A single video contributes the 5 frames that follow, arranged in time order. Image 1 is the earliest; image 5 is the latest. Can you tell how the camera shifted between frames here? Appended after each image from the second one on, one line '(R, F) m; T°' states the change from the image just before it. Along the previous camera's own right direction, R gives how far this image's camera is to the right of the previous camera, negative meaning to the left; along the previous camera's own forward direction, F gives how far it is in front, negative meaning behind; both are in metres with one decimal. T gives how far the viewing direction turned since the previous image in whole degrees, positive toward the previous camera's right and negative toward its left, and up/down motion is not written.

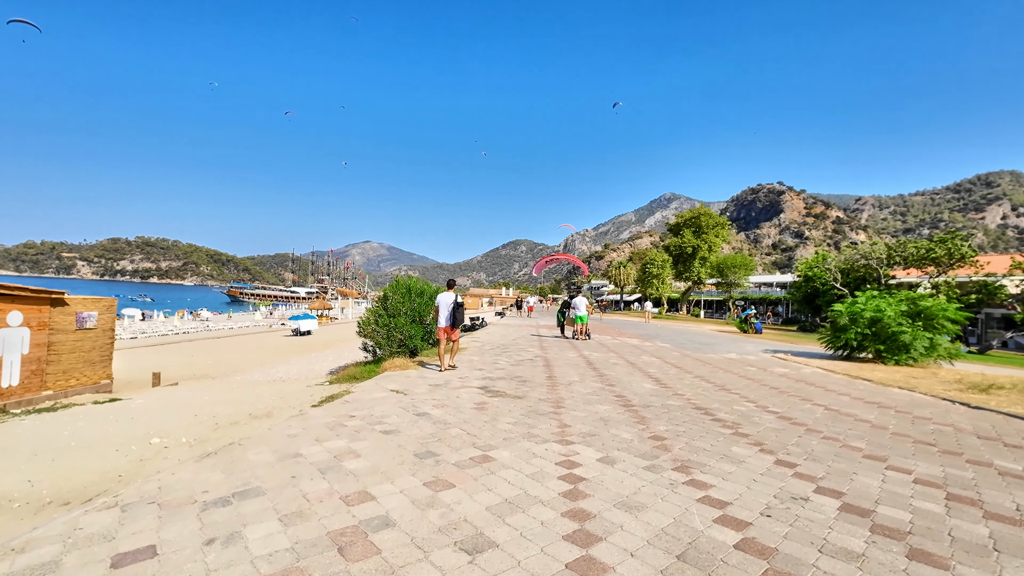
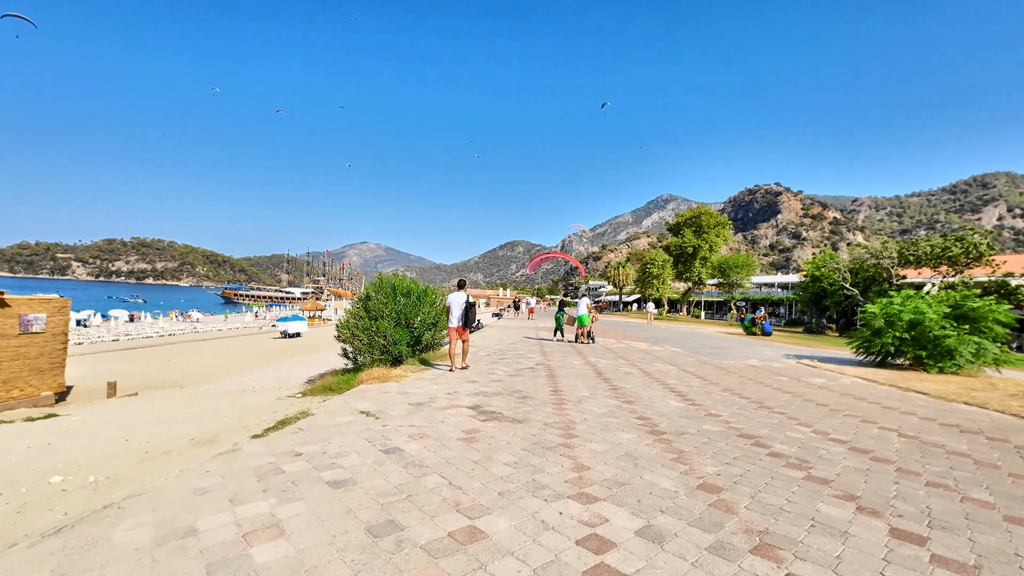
(0.0, +1.4) m; 0°
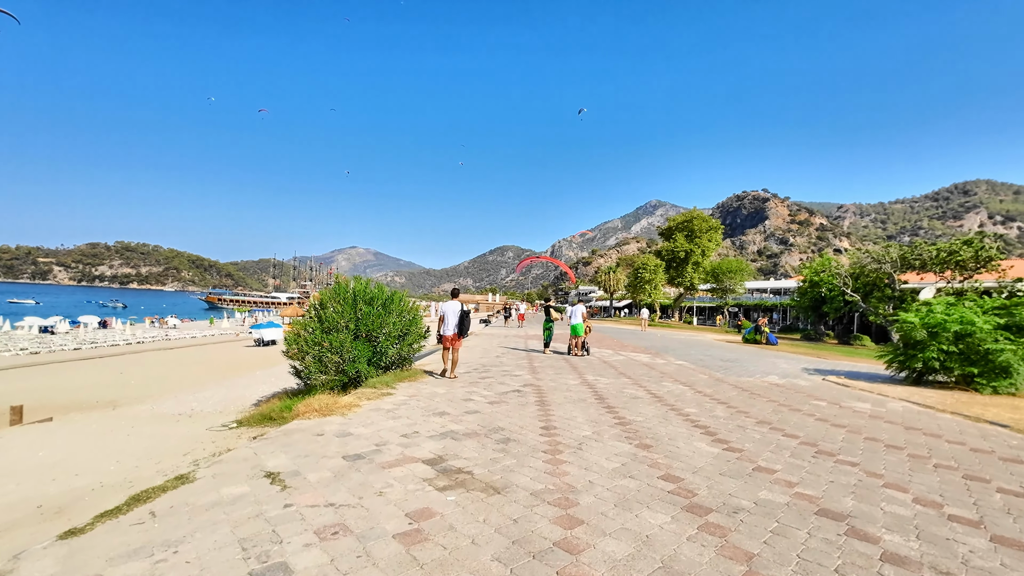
(+0.1, +1.8) m; +1°
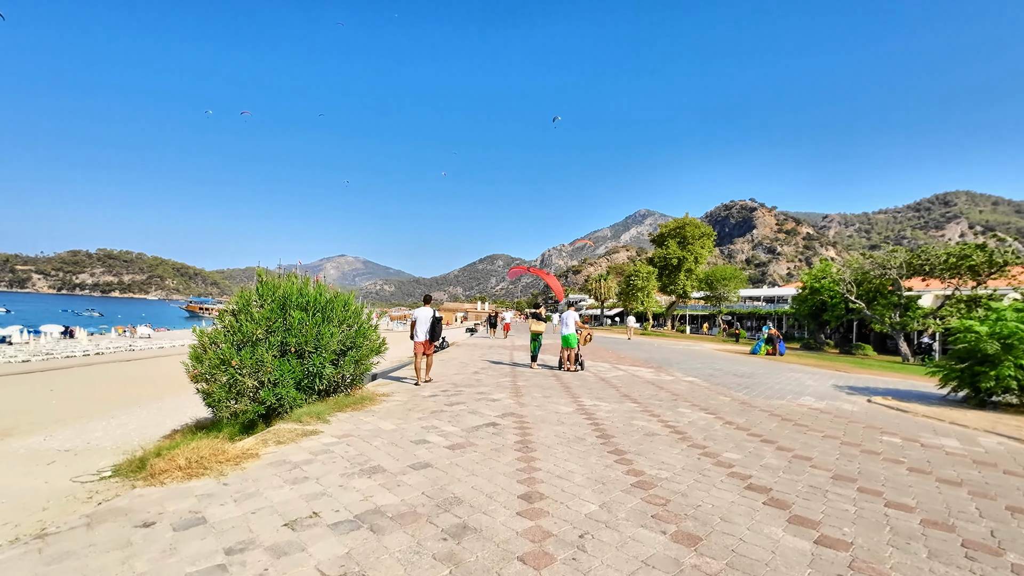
(+0.2, +2.1) m; +1°
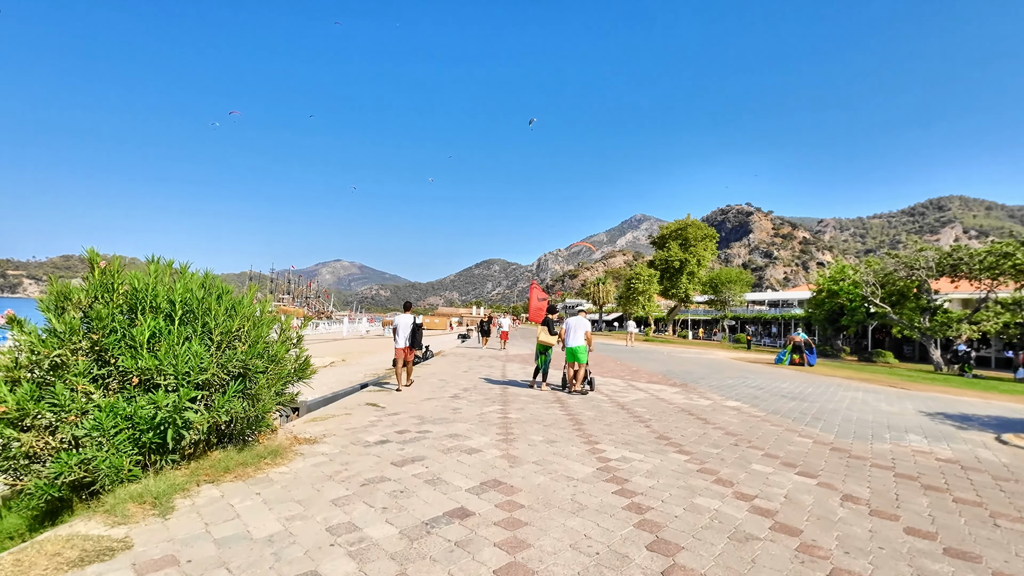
(+0.1, +2.7) m; 0°
